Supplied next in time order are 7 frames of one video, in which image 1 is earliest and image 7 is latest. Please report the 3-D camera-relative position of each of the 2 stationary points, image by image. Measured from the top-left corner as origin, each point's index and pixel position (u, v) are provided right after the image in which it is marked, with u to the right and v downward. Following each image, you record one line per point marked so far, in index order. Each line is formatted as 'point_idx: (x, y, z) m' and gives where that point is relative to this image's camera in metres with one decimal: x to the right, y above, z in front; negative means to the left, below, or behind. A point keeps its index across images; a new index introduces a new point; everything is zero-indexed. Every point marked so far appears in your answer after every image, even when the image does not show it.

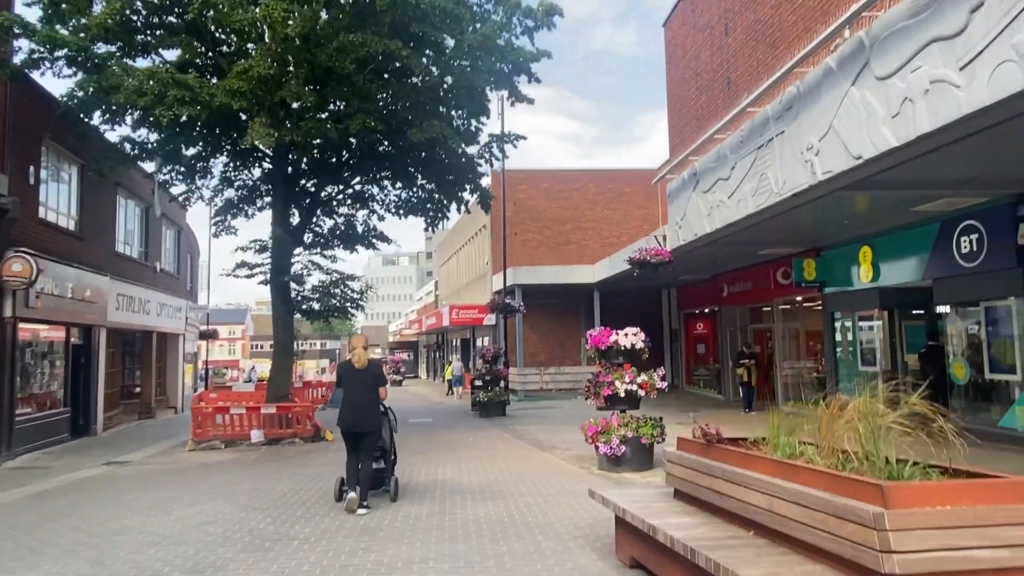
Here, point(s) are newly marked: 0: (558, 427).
0: (+1.1, -3.2, +15.7) m
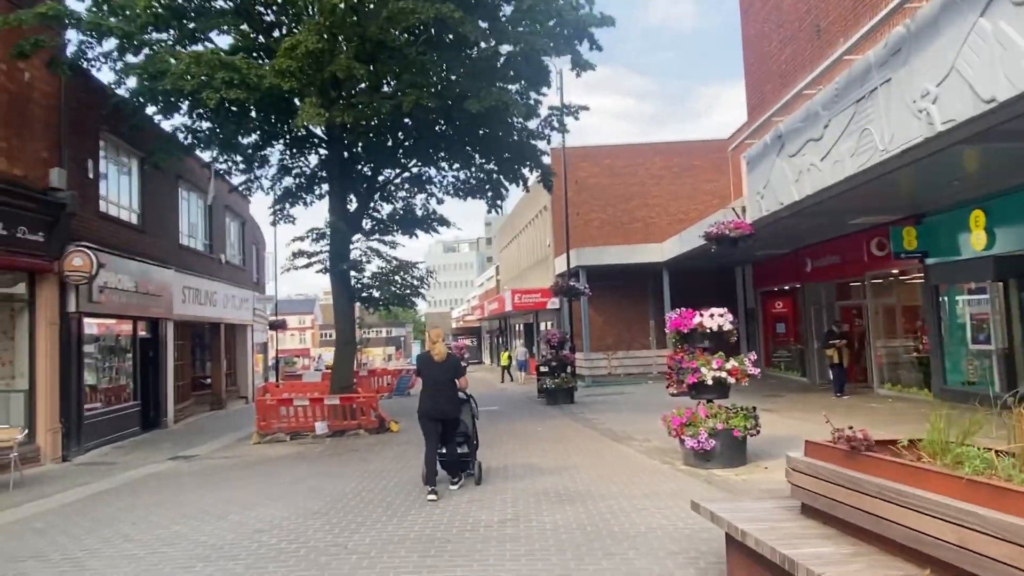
0: (+2.6, -2.8, +14.8) m
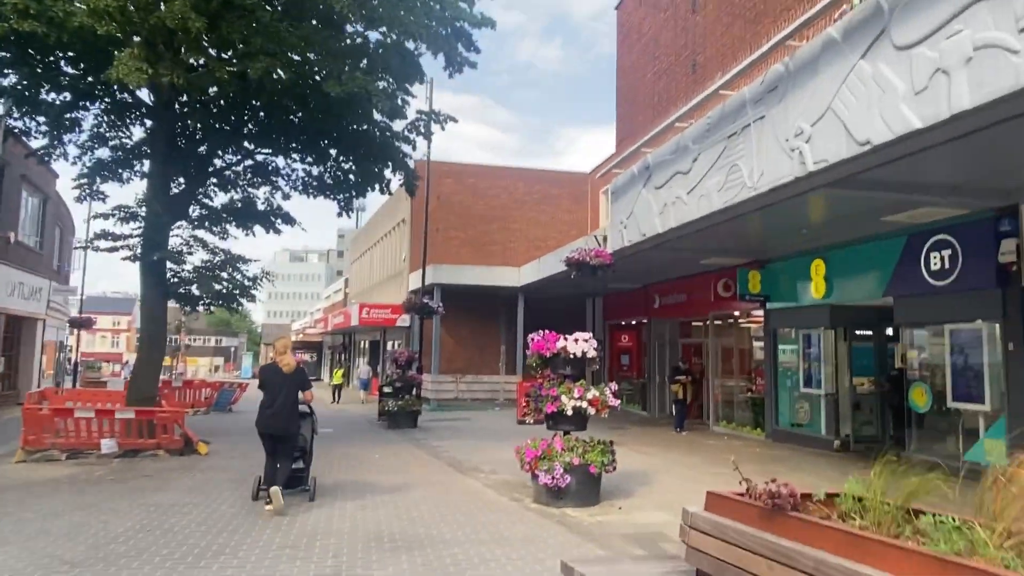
0: (-0.7, -3.2, +13.9) m
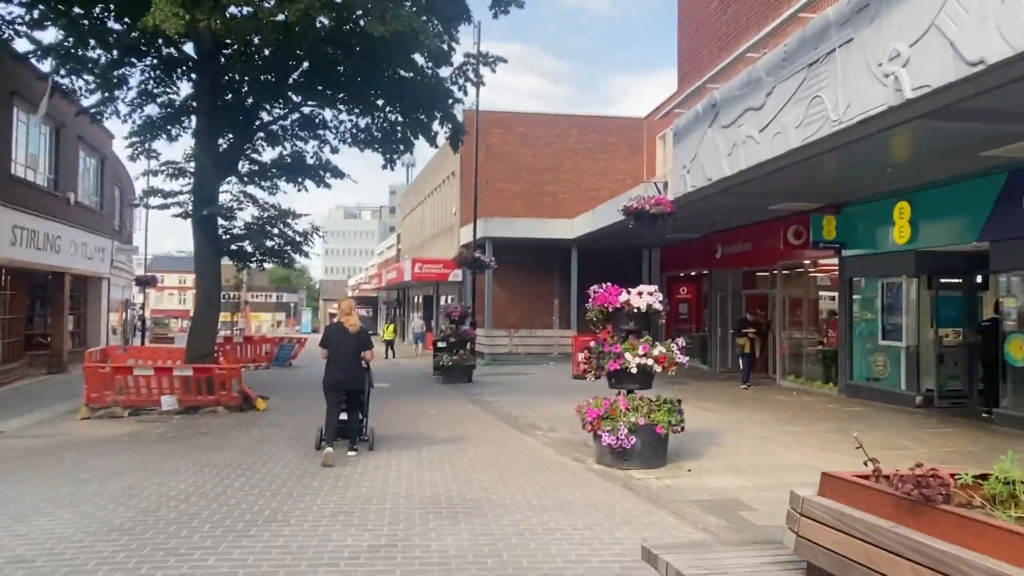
0: (+0.4, -2.2, +13.6) m
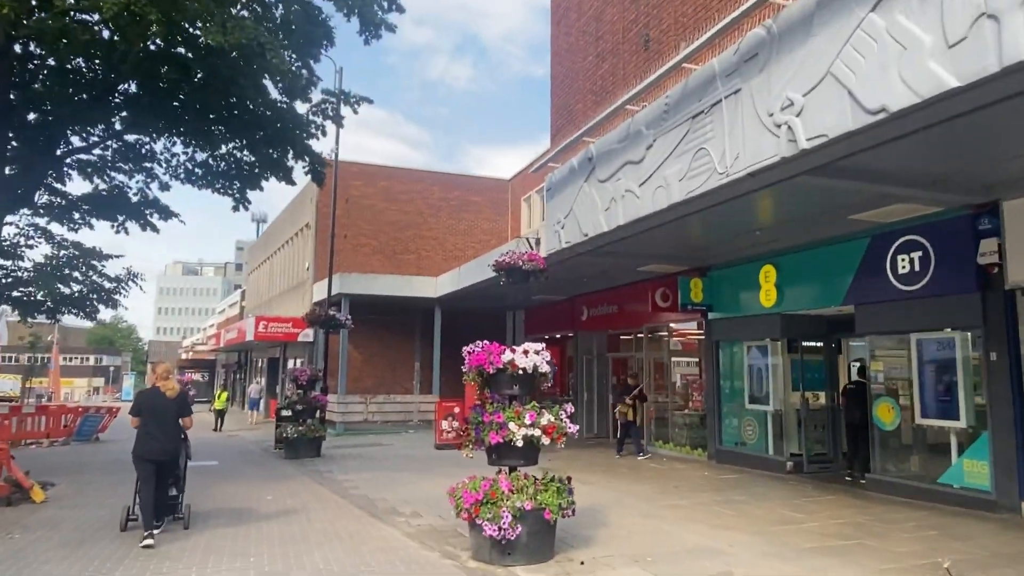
0: (-2.1, -3.3, +12.0) m
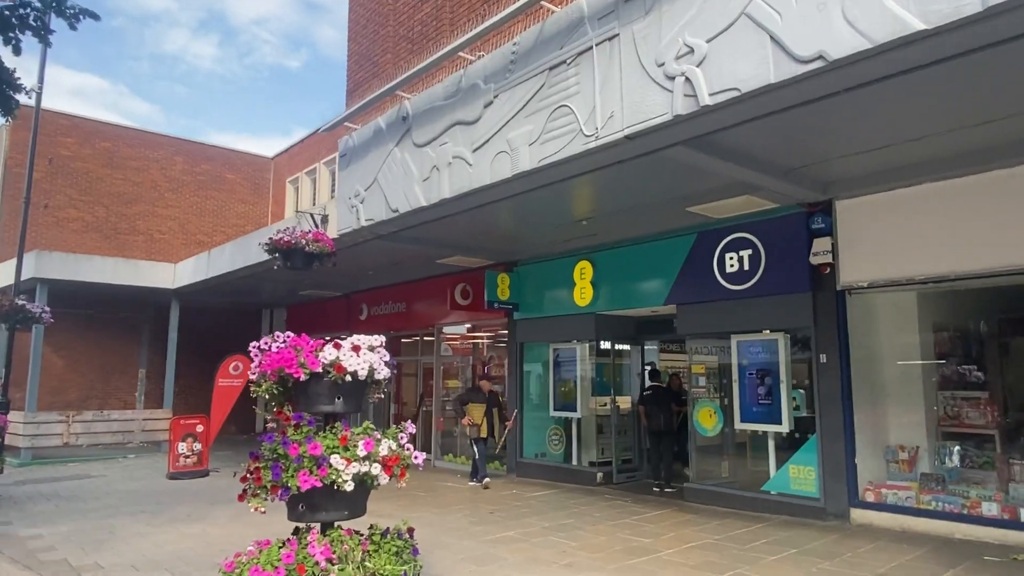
0: (-5.2, -3.0, +8.7) m
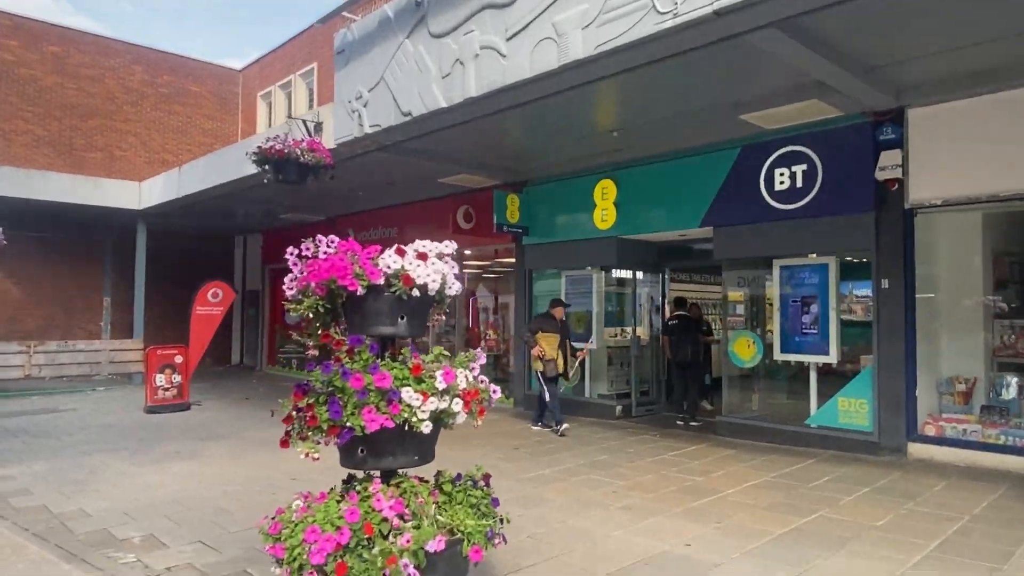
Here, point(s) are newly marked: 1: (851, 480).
0: (-4.9, -2.0, +7.8) m
1: (+3.2, -1.8, +6.4) m
